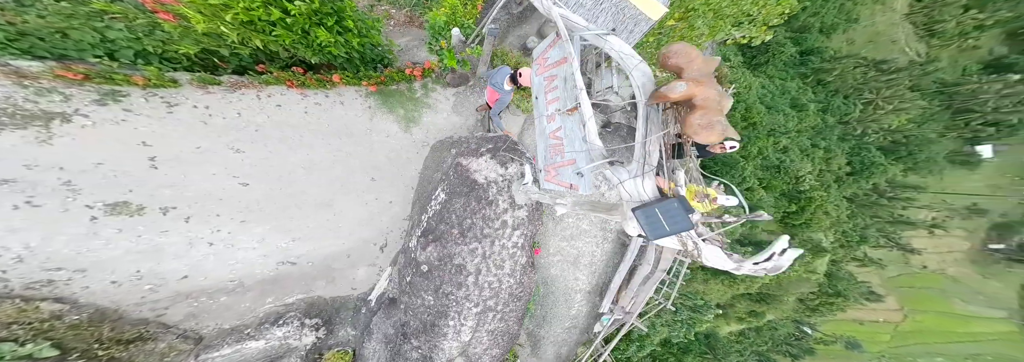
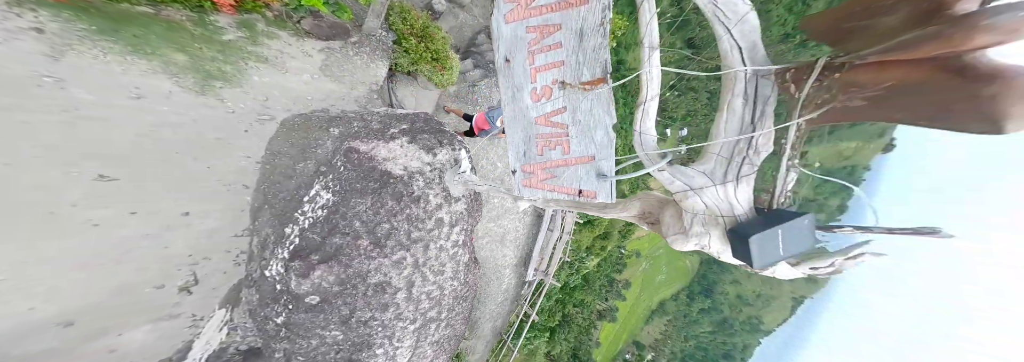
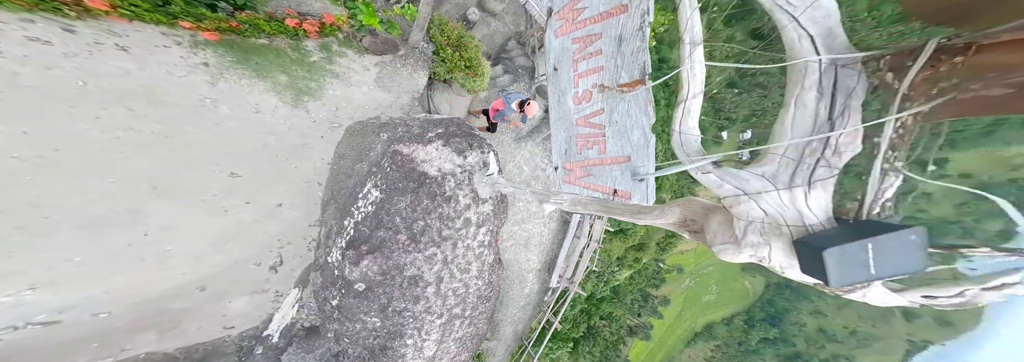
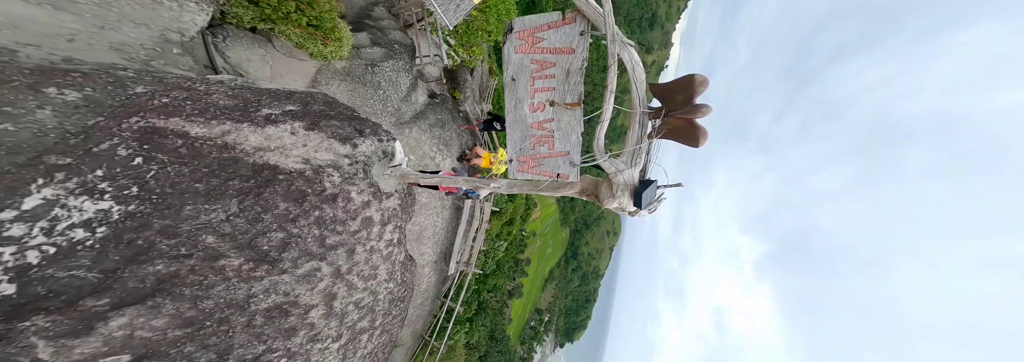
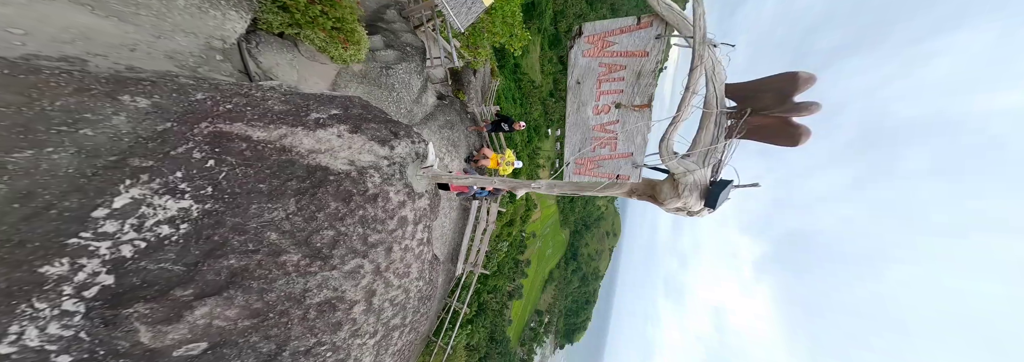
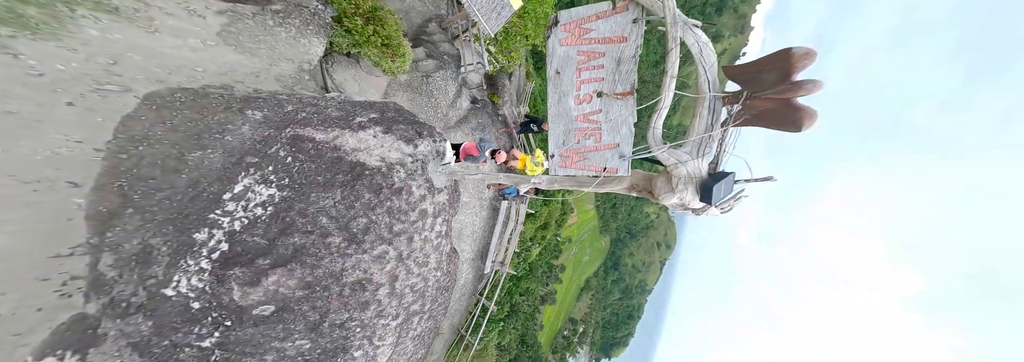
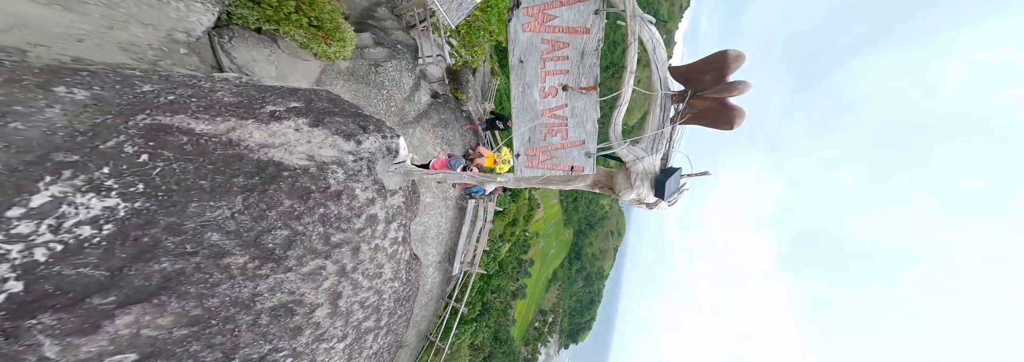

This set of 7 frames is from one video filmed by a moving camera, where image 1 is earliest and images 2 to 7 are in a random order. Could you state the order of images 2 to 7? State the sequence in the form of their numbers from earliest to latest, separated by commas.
3, 2, 6, 7, 5, 4
